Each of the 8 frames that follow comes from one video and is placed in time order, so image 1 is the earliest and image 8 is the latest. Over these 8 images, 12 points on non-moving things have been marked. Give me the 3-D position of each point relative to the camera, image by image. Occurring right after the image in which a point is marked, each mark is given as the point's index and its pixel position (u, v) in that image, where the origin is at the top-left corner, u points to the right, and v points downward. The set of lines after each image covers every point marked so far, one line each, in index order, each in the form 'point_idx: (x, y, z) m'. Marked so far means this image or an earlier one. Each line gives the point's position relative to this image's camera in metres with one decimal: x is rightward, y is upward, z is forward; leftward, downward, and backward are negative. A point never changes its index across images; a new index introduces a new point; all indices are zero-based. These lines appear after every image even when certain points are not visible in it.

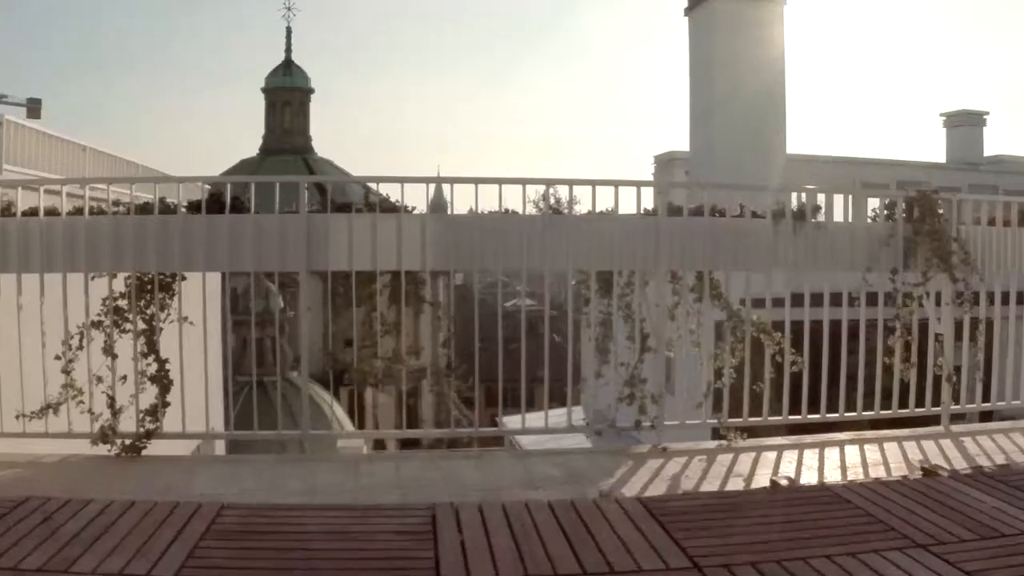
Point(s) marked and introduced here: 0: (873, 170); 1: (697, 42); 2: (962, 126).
0: (+3.3, +1.1, +7.9) m
1: (+1.6, +2.2, +7.5) m
2: (+4.6, +1.6, +8.8) m
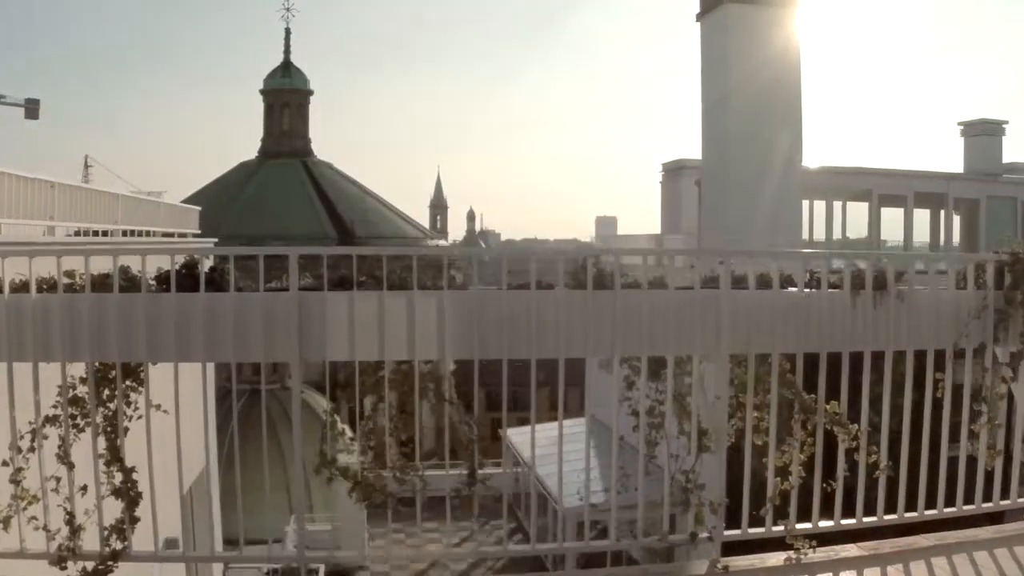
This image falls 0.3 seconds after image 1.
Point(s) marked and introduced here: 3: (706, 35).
0: (+3.4, +0.9, +7.7) m
1: (+1.7, +2.0, +7.3) m
2: (+4.6, +1.5, +8.5) m
3: (+1.7, +2.2, +7.3) m
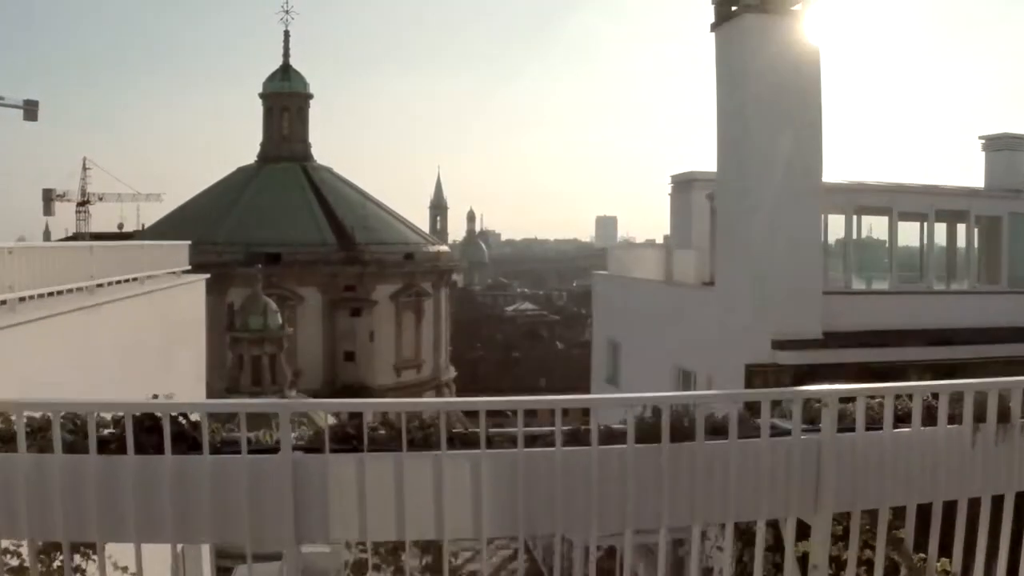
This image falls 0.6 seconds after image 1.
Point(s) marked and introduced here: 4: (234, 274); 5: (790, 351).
0: (+3.5, +0.8, +7.4) m
1: (+1.7, +1.9, +7.0) m
2: (+4.7, +1.3, +8.3) m
3: (+1.7, +2.0, +7.0) m
4: (-6.4, +0.3, +19.9) m
5: (+2.2, -0.5, +6.8) m
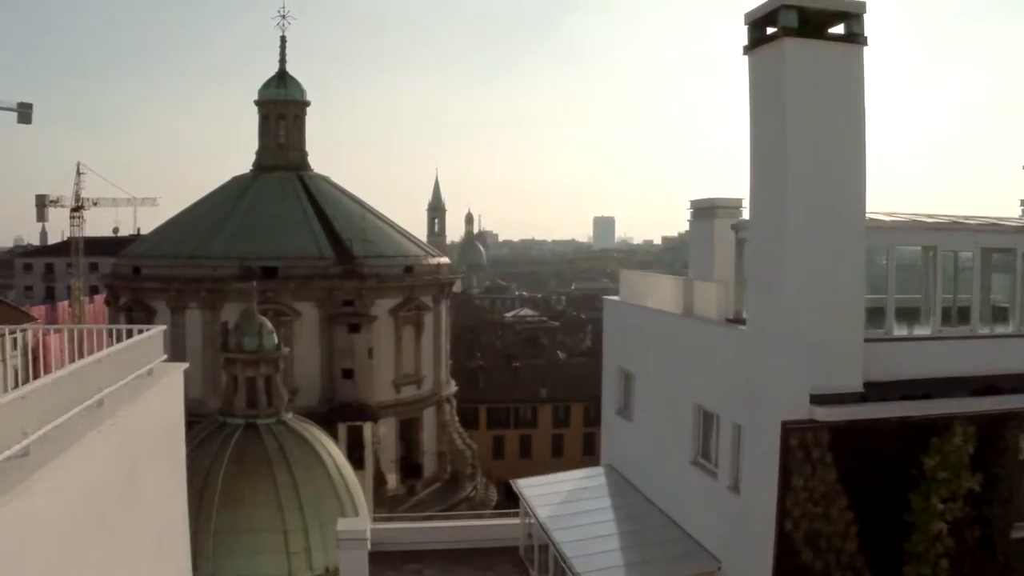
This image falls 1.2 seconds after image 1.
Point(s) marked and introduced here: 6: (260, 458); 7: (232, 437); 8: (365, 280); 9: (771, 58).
0: (+3.6, +0.4, +6.8) m
1: (+1.8, +1.5, +6.5) m
2: (+4.8, +1.0, +7.7) m
3: (+1.8, +1.7, +6.5) m
4: (-6.4, 0.0, +19.3) m
5: (+2.3, -0.9, +6.3) m
6: (-4.4, -2.9, +14.9) m
7: (-4.9, -2.6, +15.2) m
8: (-3.4, +0.2, +19.9) m
9: (+1.9, +1.7, +6.2) m
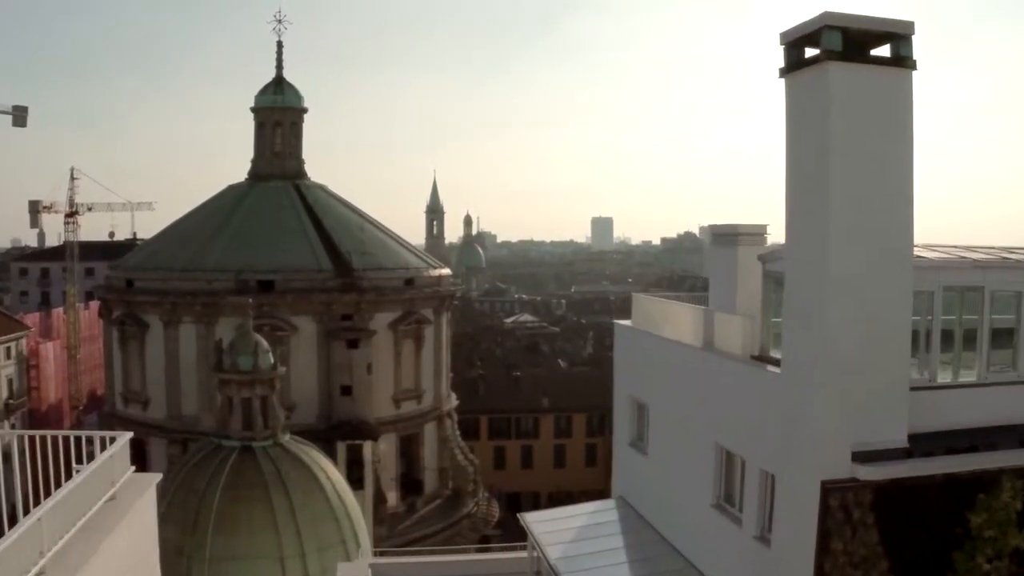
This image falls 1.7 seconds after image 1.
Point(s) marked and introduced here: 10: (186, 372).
0: (+3.7, +0.1, +6.3) m
1: (+1.9, +1.2, +5.9) m
2: (+4.9, +0.7, +7.2) m
3: (+1.9, +1.3, +6.0) m
4: (-6.3, -0.3, +18.8) m
5: (+2.4, -1.2, +5.8) m
6: (-4.3, -3.2, +14.4) m
7: (-4.8, -2.9, +14.7) m
8: (-3.3, -0.1, +19.3) m
9: (+2.0, +1.4, +5.7) m
10: (-7.4, -1.9, +19.7) m
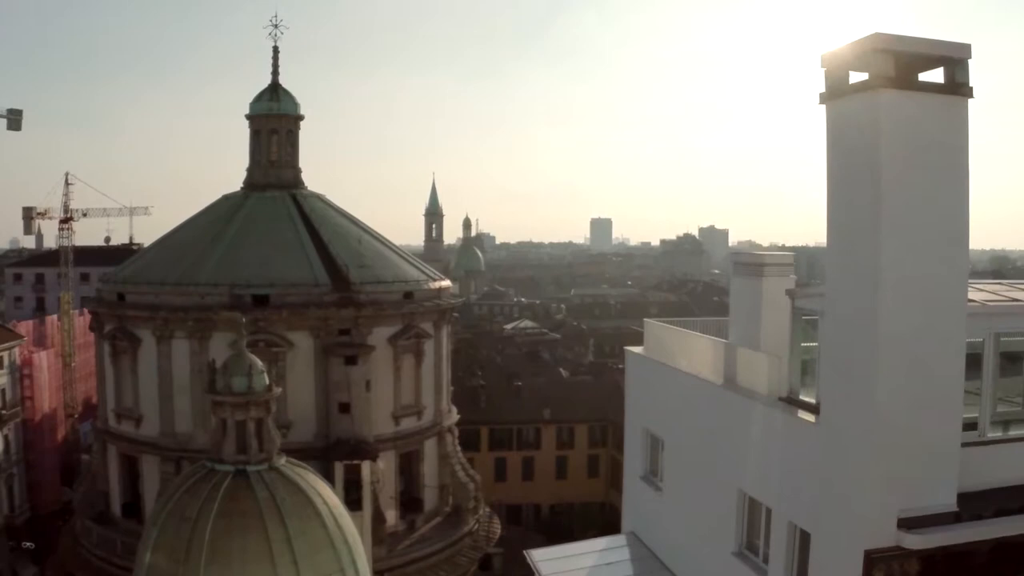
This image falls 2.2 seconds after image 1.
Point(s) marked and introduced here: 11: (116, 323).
0: (+3.7, -0.2, +5.8) m
1: (+2.0, +0.9, +5.4) m
2: (+4.9, +0.4, +6.7) m
3: (+2.0, +1.0, +5.4) m
4: (-6.2, -0.6, +18.2) m
5: (+2.5, -1.5, +5.2) m
6: (-4.2, -3.5, +13.9) m
7: (-4.8, -3.2, +14.2) m
8: (-3.3, -0.4, +18.8) m
9: (+2.1, +1.1, +5.2) m
10: (-7.4, -2.2, +19.2) m
11: (-9.1, -0.8, +19.9) m
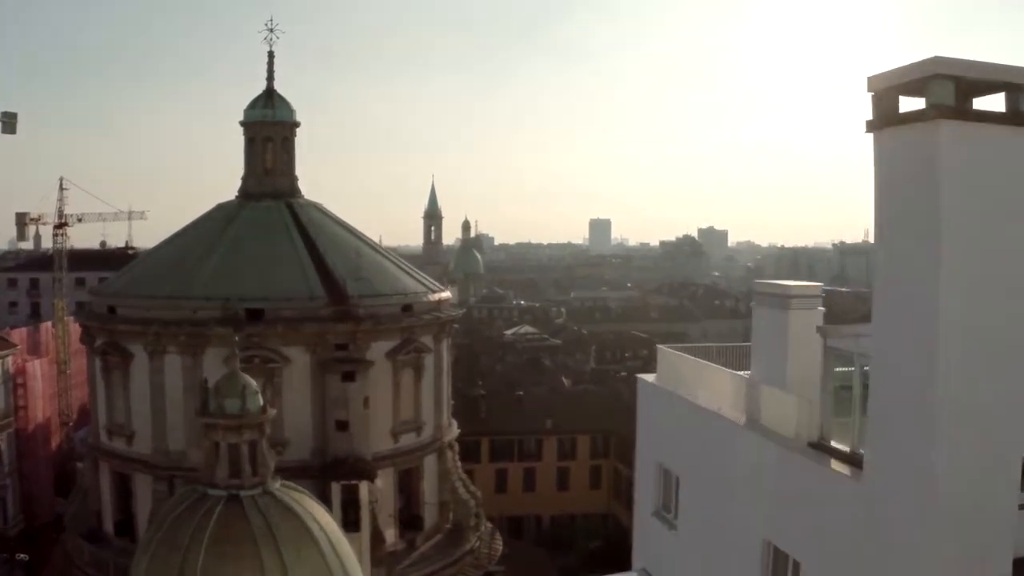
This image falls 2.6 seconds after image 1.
0: (+3.8, -0.5, +5.3) m
1: (+2.1, +0.6, +4.9) m
2: (+5.0, +0.1, +6.2) m
3: (+2.1, +0.8, +4.9) m
4: (-6.2, -0.9, +17.7) m
5: (+2.6, -1.8, +4.7) m
6: (-4.2, -3.8, +13.3) m
7: (-4.7, -3.5, +13.6) m
8: (-3.2, -0.7, +18.3) m
9: (+2.1, +0.8, +4.7) m
10: (-7.3, -2.5, +18.6) m
11: (-9.1, -1.1, +19.3) m
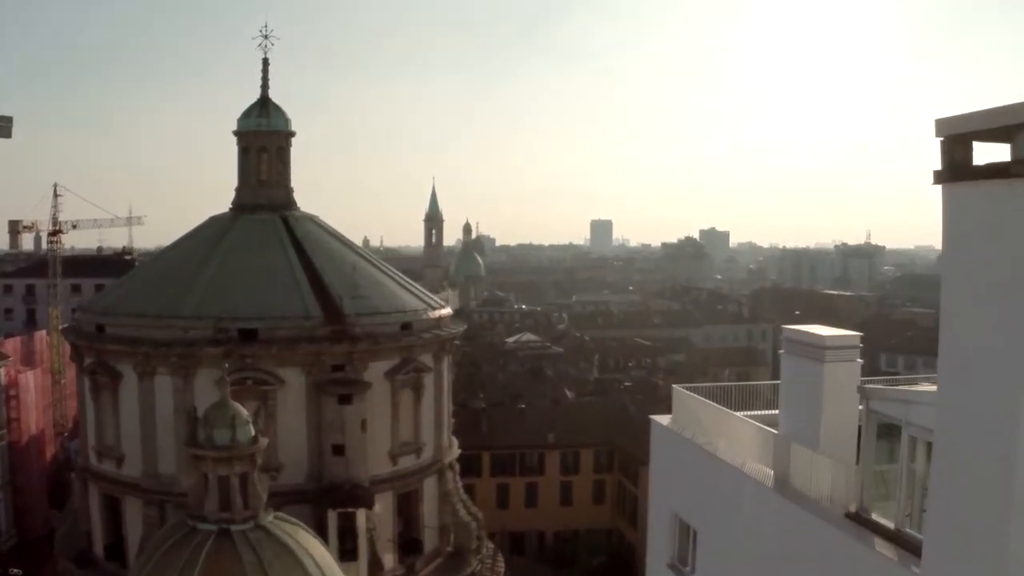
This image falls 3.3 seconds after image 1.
0: (+3.8, -0.8, +4.6) m
1: (+2.1, +0.3, +4.2) m
2: (+5.0, -0.3, +5.5) m
3: (+2.1, +0.4, +4.3) m
4: (-6.1, -1.3, +17.1) m
5: (+2.6, -2.1, +4.1) m
6: (-4.1, -4.2, +12.7) m
7: (-4.7, -3.9, +13.0) m
8: (-3.2, -1.1, +17.6) m
9: (+2.2, +0.4, +4.0) m
10: (-7.3, -2.9, +18.0) m
11: (-9.0, -1.5, +18.7) m
